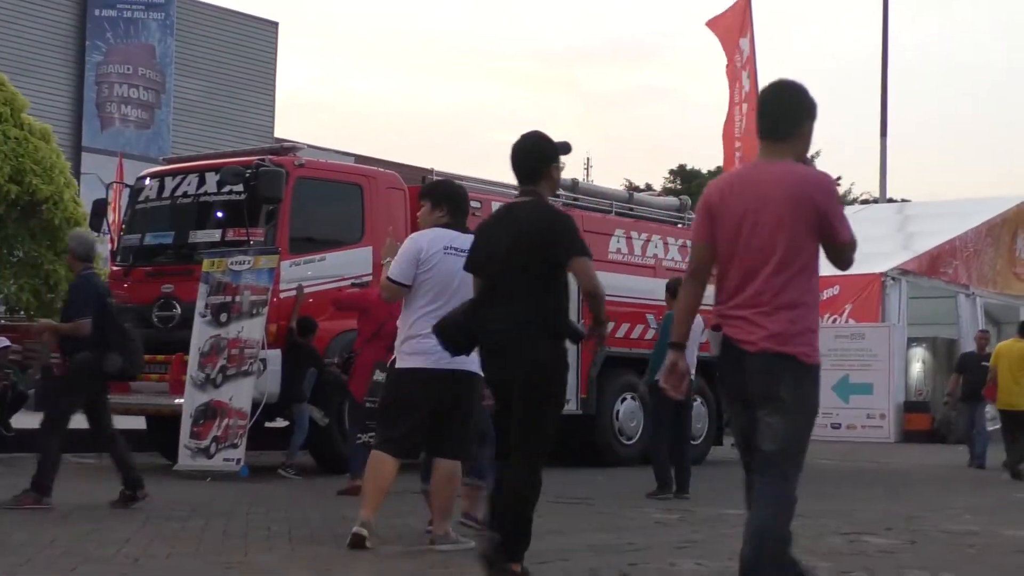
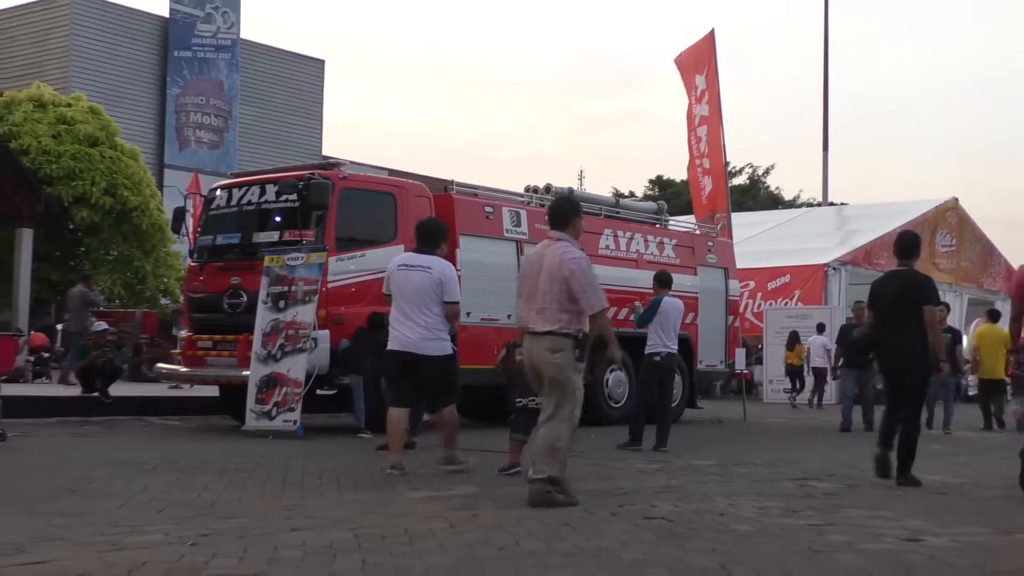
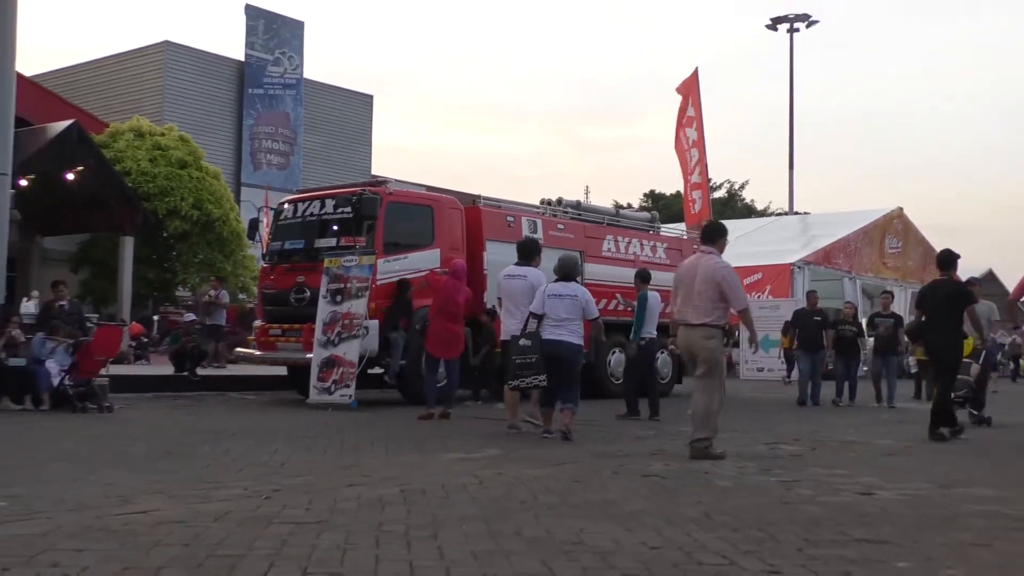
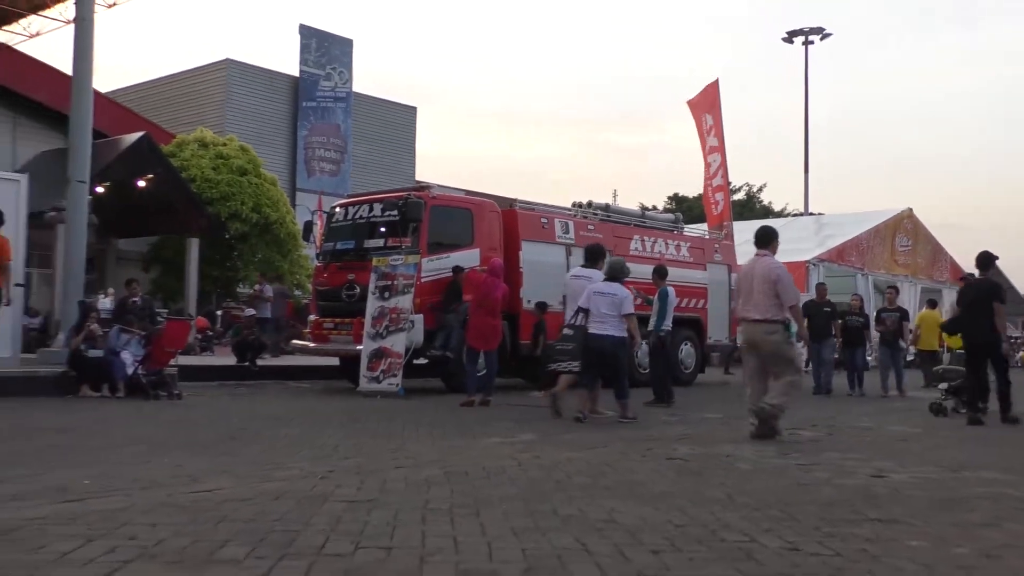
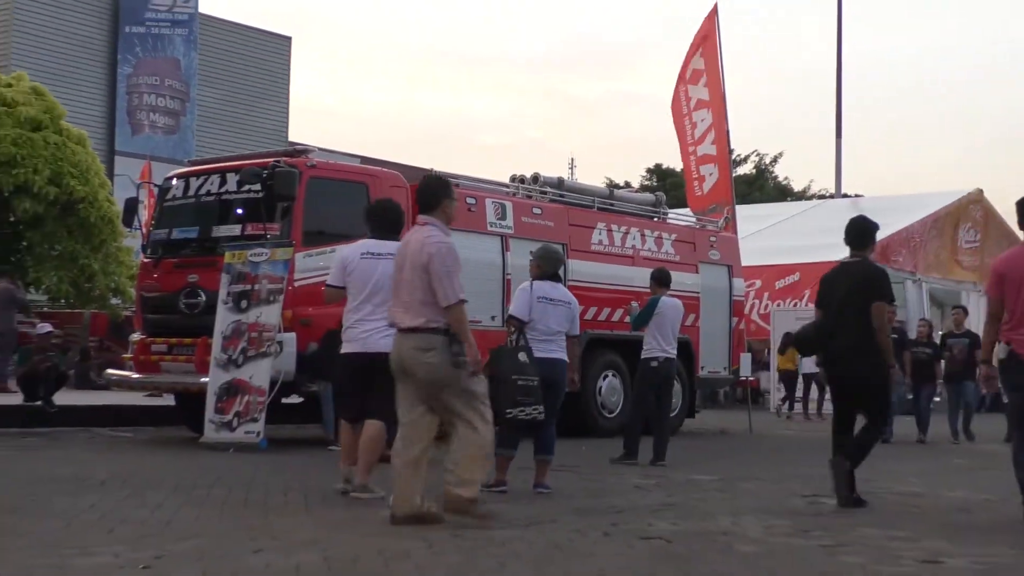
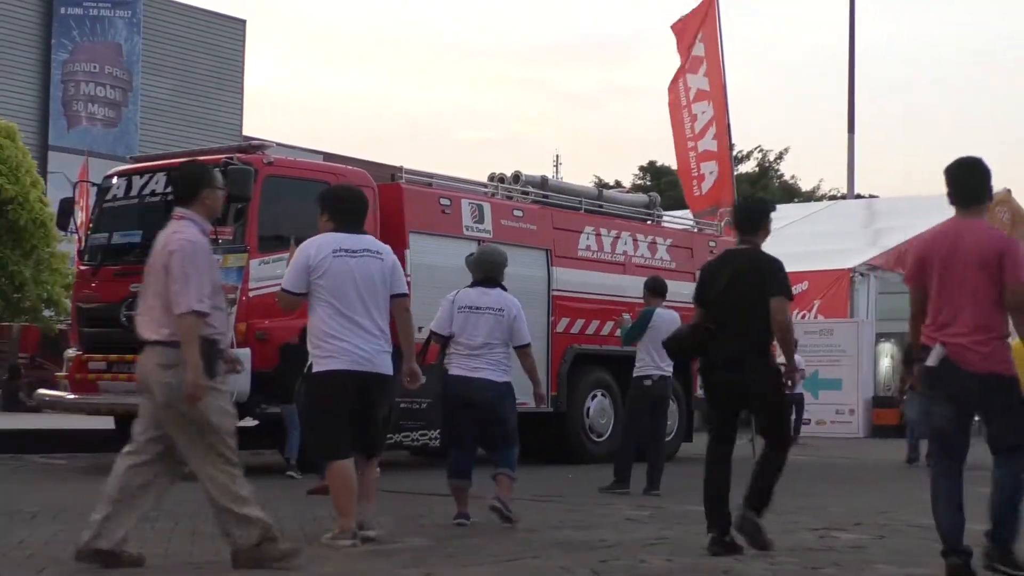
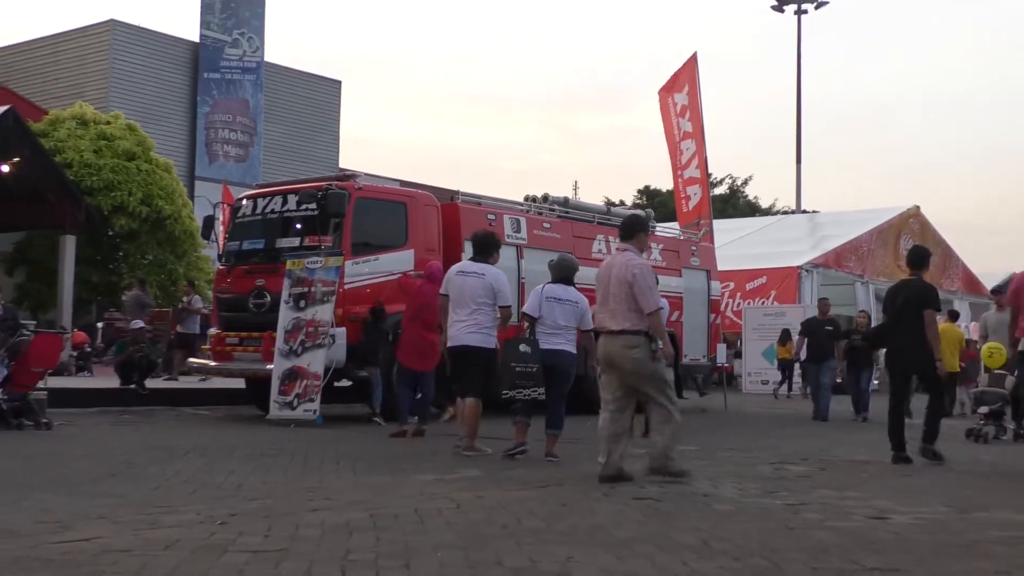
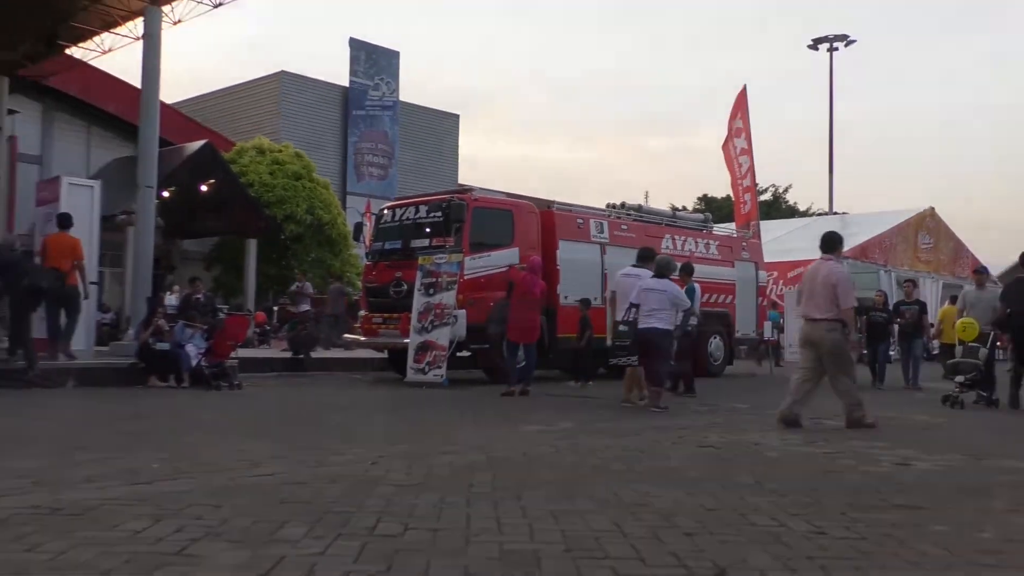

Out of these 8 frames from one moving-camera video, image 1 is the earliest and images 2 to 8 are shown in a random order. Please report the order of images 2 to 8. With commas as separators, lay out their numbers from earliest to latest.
6, 5, 2, 7, 3, 4, 8
